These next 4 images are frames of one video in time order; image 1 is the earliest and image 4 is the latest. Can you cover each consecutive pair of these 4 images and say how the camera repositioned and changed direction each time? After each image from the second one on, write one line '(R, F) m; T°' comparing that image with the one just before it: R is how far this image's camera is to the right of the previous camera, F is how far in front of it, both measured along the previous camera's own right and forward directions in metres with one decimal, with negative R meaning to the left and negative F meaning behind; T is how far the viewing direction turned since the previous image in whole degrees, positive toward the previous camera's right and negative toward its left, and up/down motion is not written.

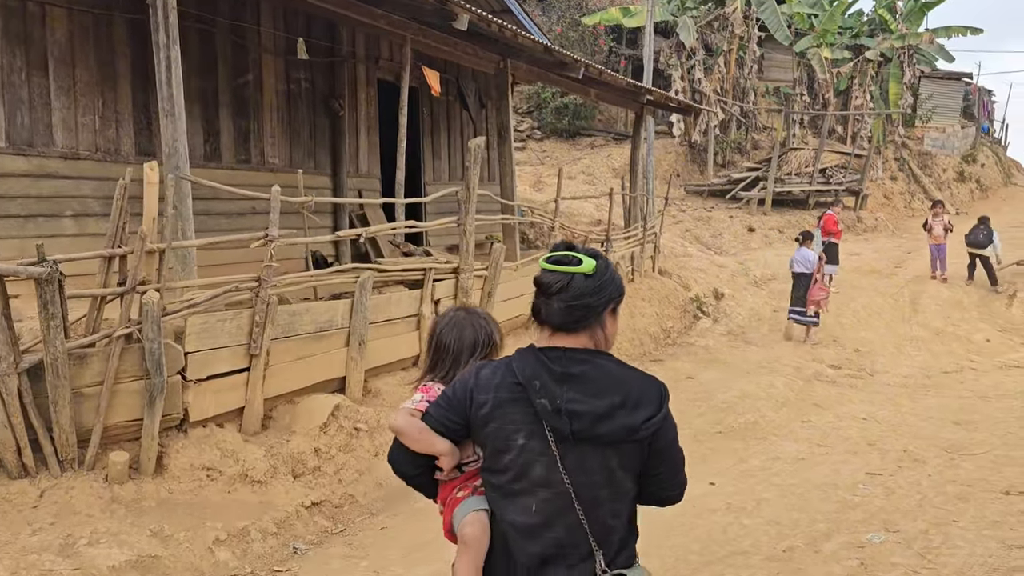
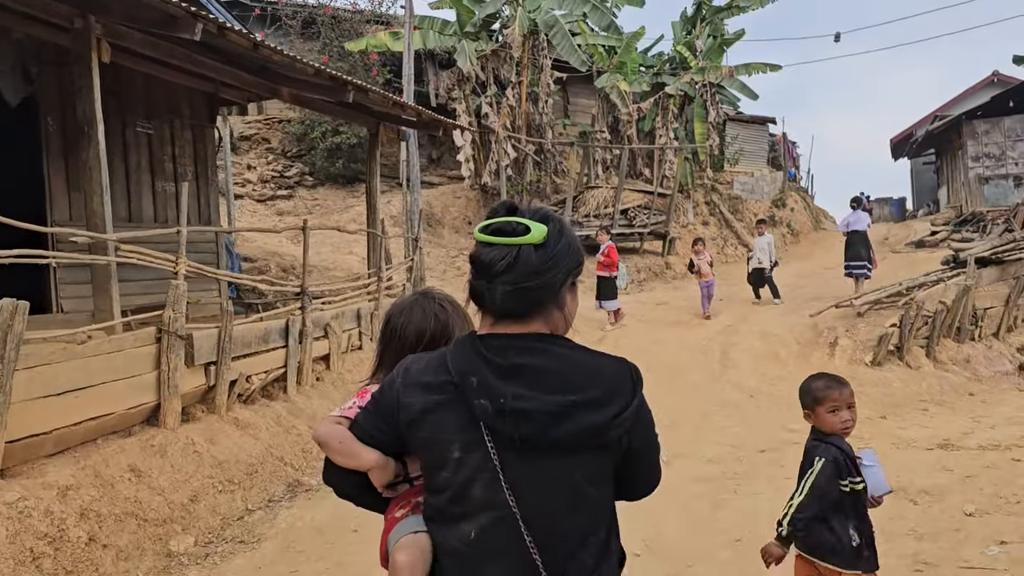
(+1.5, +2.7) m; +10°
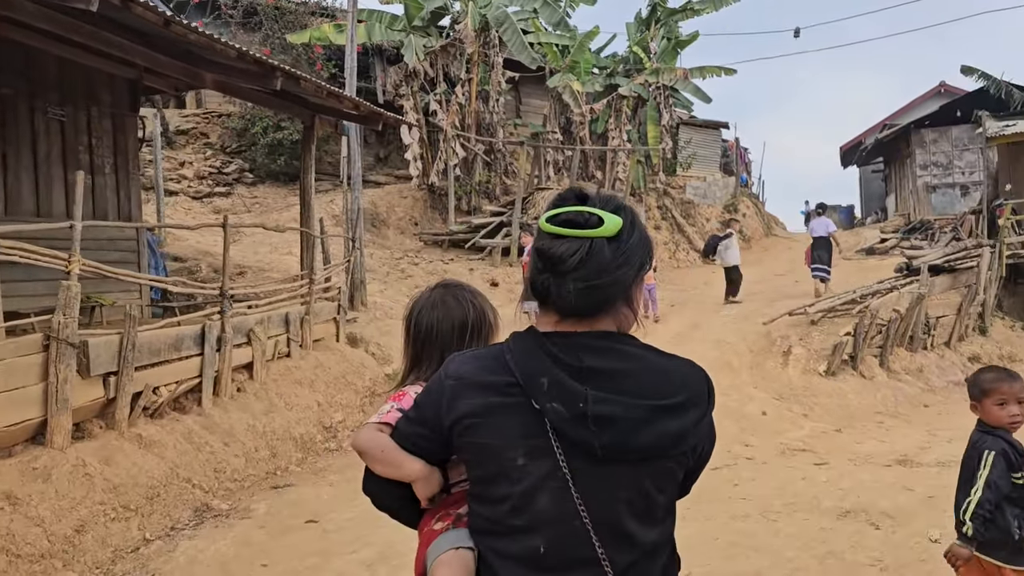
(+0.1, +0.5) m; +3°
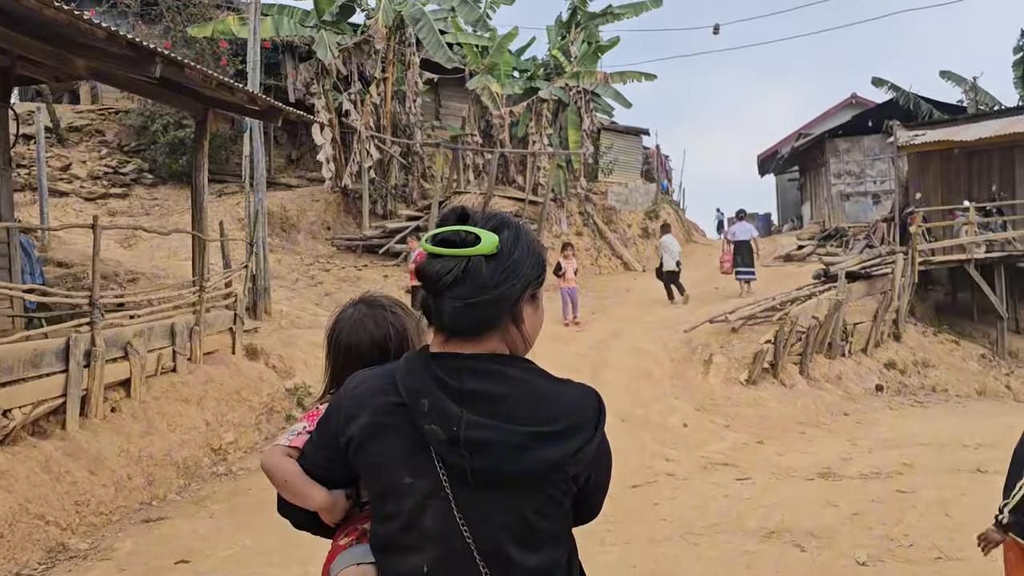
(+0.1, +0.5) m; +5°
